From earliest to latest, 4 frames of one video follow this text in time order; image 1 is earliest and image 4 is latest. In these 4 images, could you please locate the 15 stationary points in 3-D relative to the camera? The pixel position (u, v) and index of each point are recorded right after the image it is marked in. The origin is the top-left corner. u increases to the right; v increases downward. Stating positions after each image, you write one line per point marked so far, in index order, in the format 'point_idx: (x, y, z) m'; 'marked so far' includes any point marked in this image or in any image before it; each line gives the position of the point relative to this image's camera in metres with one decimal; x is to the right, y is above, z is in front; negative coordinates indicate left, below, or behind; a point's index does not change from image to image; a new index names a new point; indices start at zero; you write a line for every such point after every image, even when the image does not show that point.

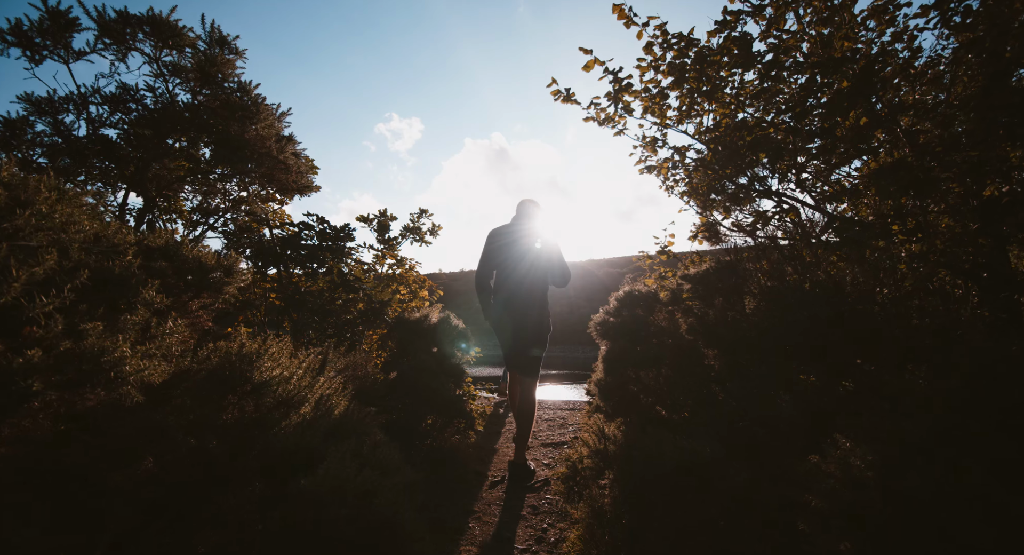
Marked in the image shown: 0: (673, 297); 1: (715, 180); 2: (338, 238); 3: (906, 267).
0: (+1.4, -0.2, +4.5) m
1: (+1.7, +0.8, +4.4) m
2: (-1.6, +0.4, +4.9) m
3: (+2.3, +0.1, +3.1) m
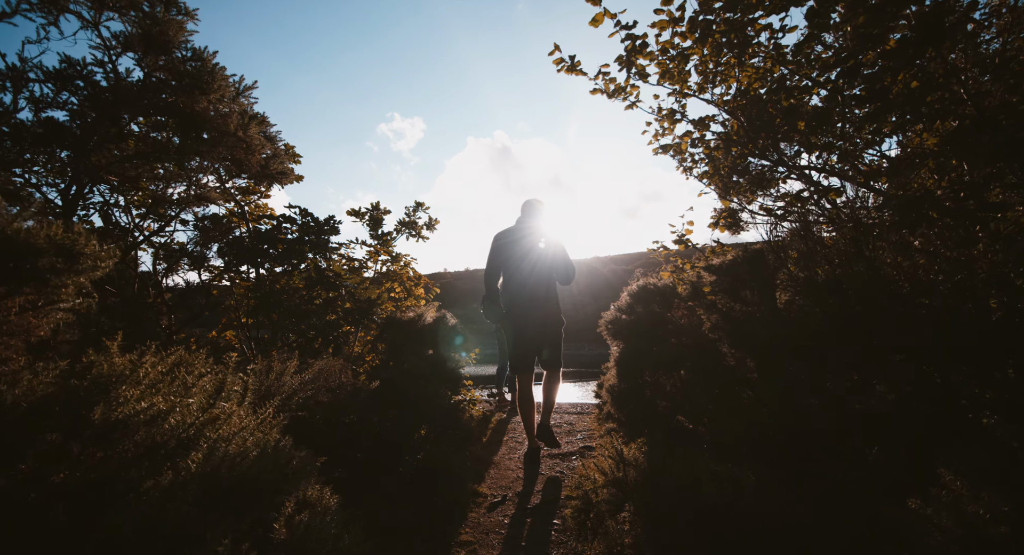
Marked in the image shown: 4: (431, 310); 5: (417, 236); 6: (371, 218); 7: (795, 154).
0: (+1.4, -0.1, +4.0) m
1: (+1.7, +0.9, +3.9) m
2: (-1.6, +0.4, +4.4) m
3: (+2.3, +0.1, +2.6) m
4: (-0.8, -0.3, +5.2) m
5: (-1.3, +0.6, +7.2) m
6: (-1.8, +0.8, +6.8) m
7: (+1.9, +0.8, +3.6) m
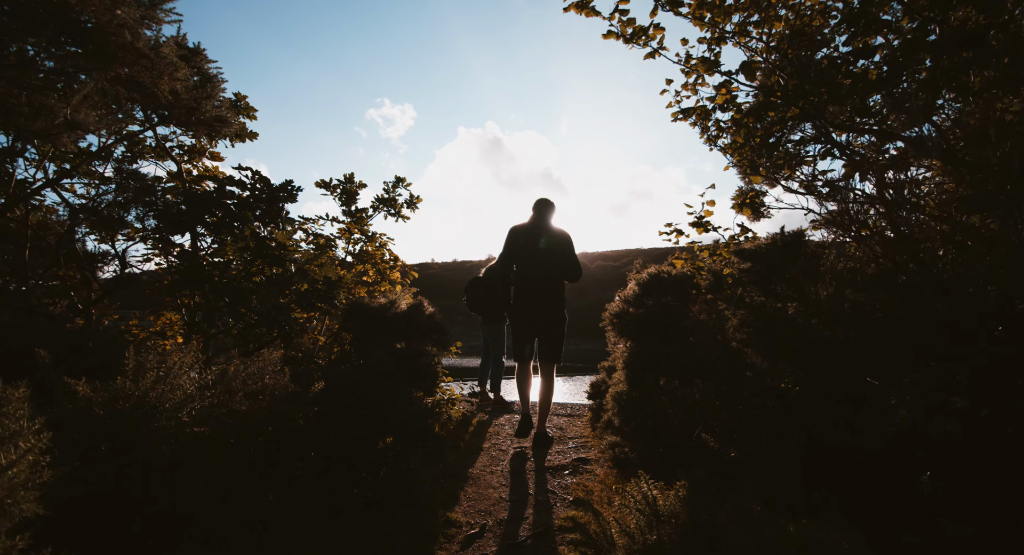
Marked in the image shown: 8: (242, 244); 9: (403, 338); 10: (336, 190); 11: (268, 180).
0: (+1.3, 0.0, +3.4) m
1: (+1.6, +0.9, +3.3) m
2: (-1.6, +0.6, +3.7) m
3: (+2.2, +0.2, +2.0) m
4: (-0.9, -0.2, +4.5) m
5: (-1.4, +0.8, +6.5) m
6: (-1.9, +1.0, +6.0) m
7: (+1.9, +0.9, +2.9) m
8: (-1.7, +0.2, +3.5) m
9: (-0.8, -0.4, +3.9) m
10: (-1.9, +1.0, +5.9) m
11: (-1.9, +0.8, +4.1) m
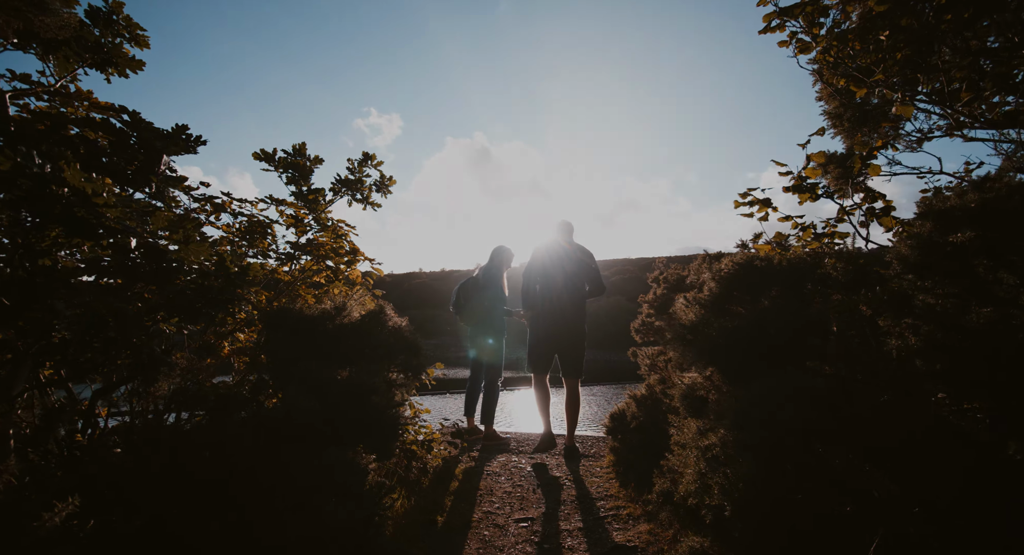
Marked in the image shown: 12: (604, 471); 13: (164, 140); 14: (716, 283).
0: (+1.3, 0.0, +2.1) m
1: (+1.7, +1.0, +2.0) m
2: (-1.6, +0.6, +2.3) m
3: (+2.3, +0.2, +0.7) m
4: (-0.9, -0.1, +3.2) m
5: (-1.4, +0.8, +5.1) m
6: (-1.9, +1.0, +4.7) m
7: (+1.9, +0.9, +1.7) m
8: (-1.7, +0.3, +2.2) m
9: (-0.8, -0.4, +2.5) m
10: (-2.0, +1.0, +4.5) m
11: (-1.9, +0.8, +2.8) m
12: (+0.7, -1.5, +4.1) m
13: (-1.6, +0.6, +2.4) m
14: (+0.9, 0.0, +2.5) m
